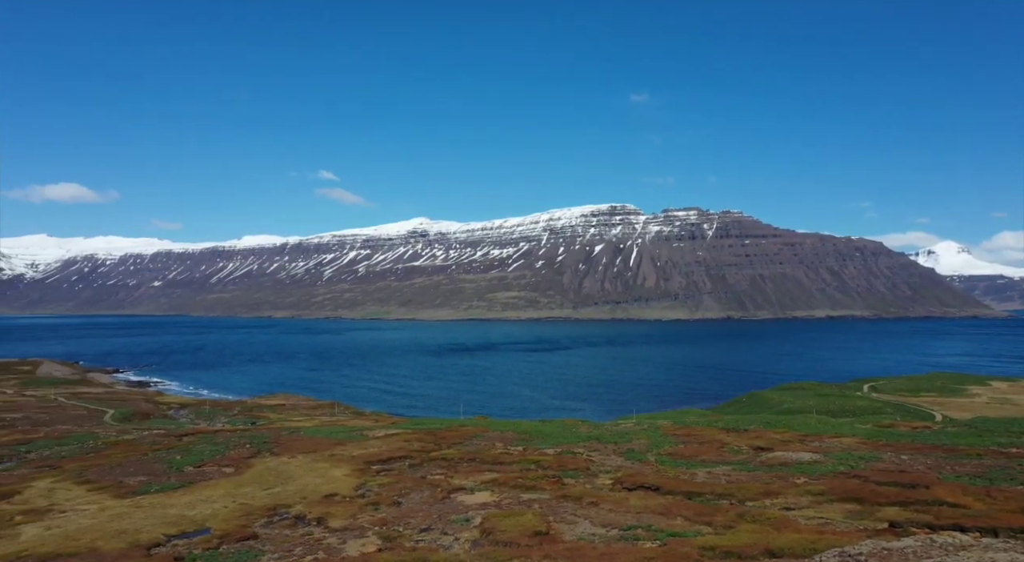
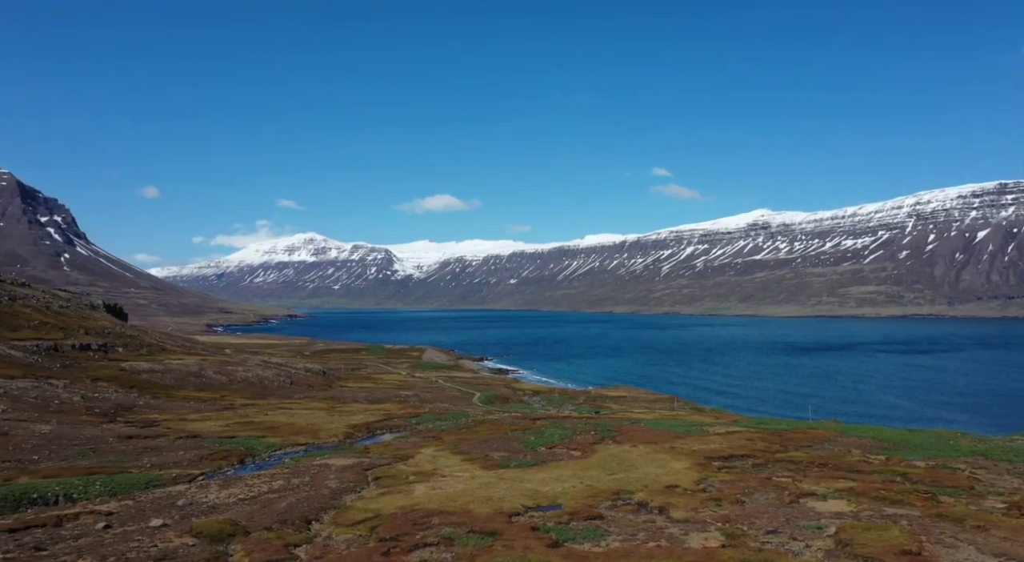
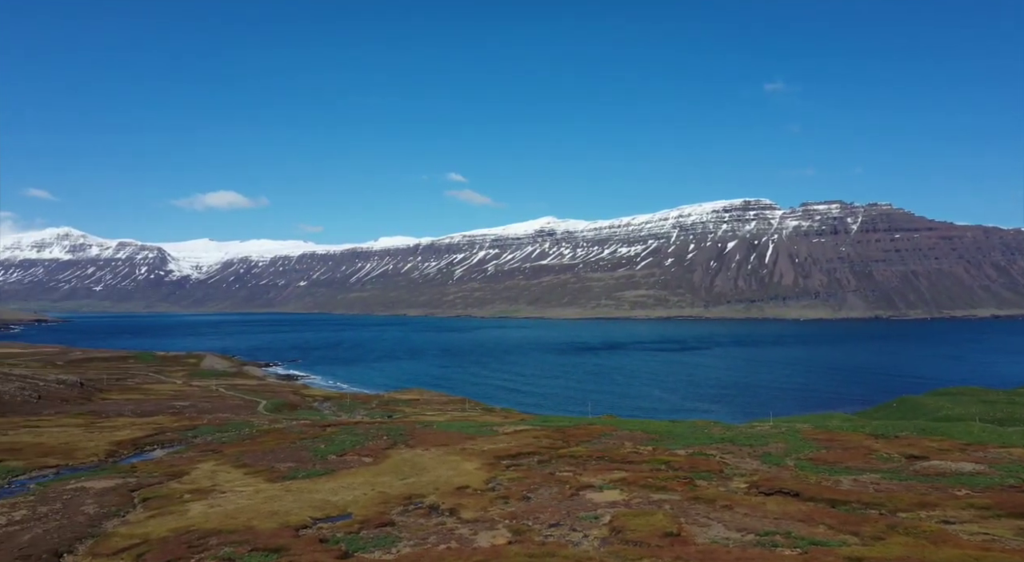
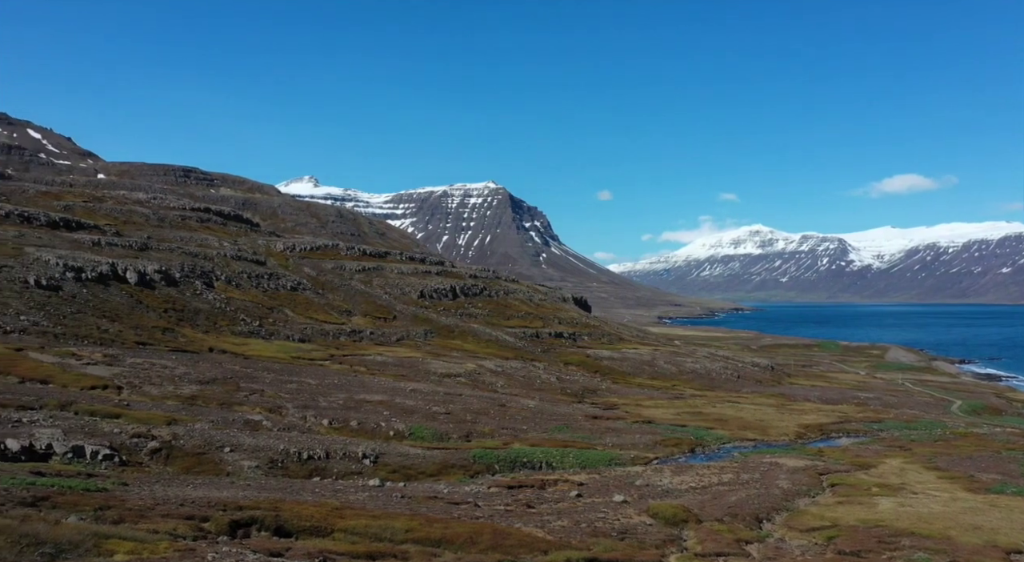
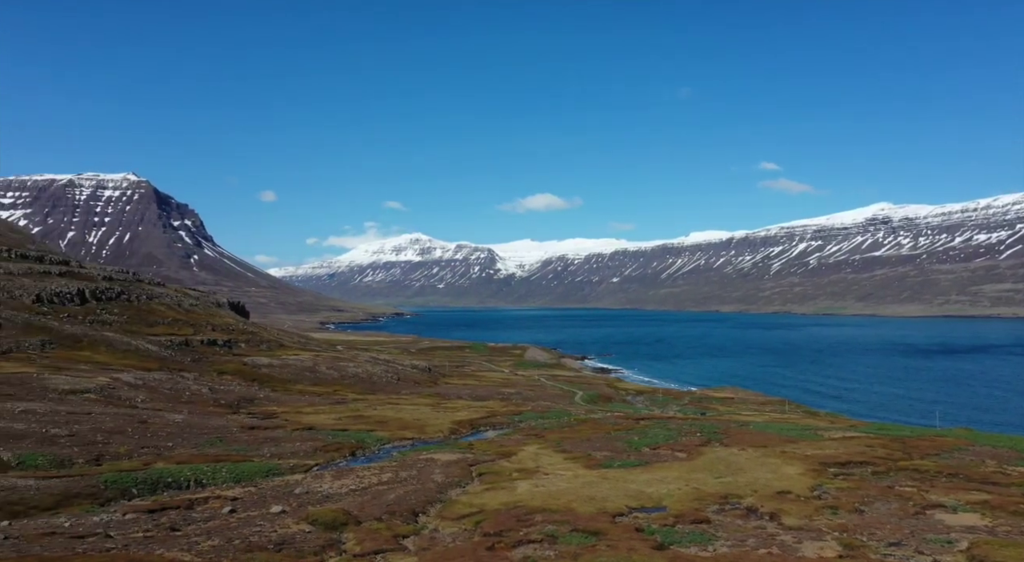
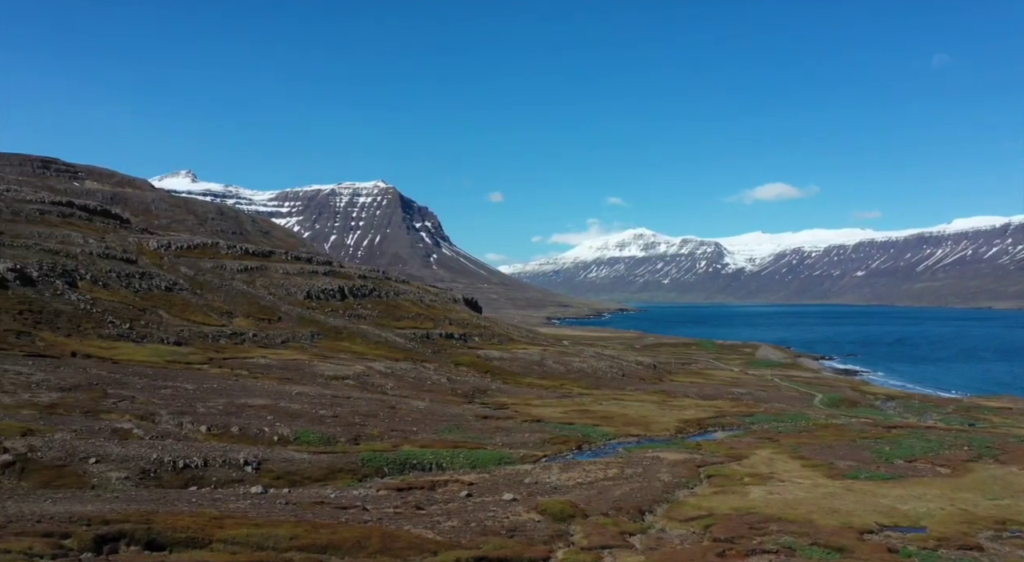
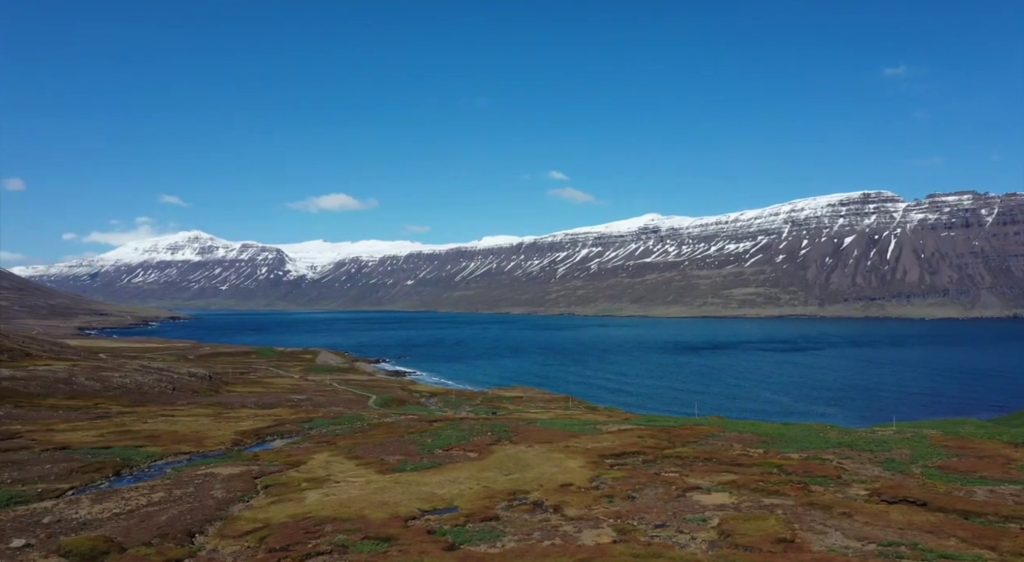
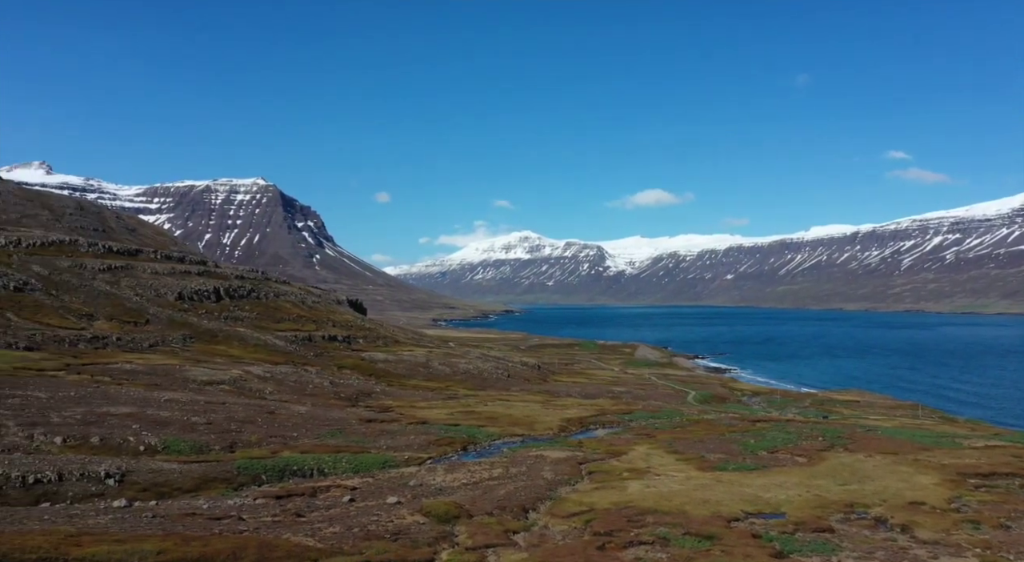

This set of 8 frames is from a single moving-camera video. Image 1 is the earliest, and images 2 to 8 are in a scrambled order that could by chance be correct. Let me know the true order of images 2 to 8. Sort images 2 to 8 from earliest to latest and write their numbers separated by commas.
3, 7, 2, 5, 8, 6, 4
